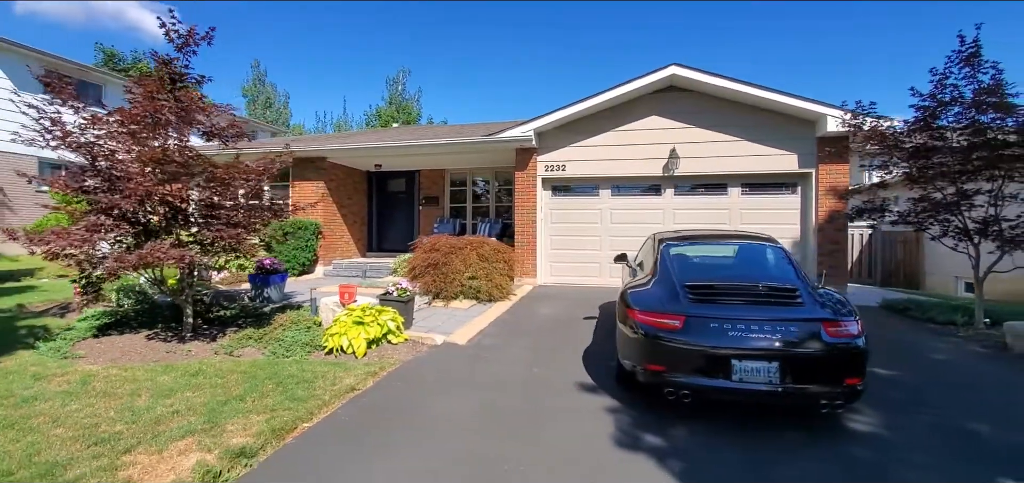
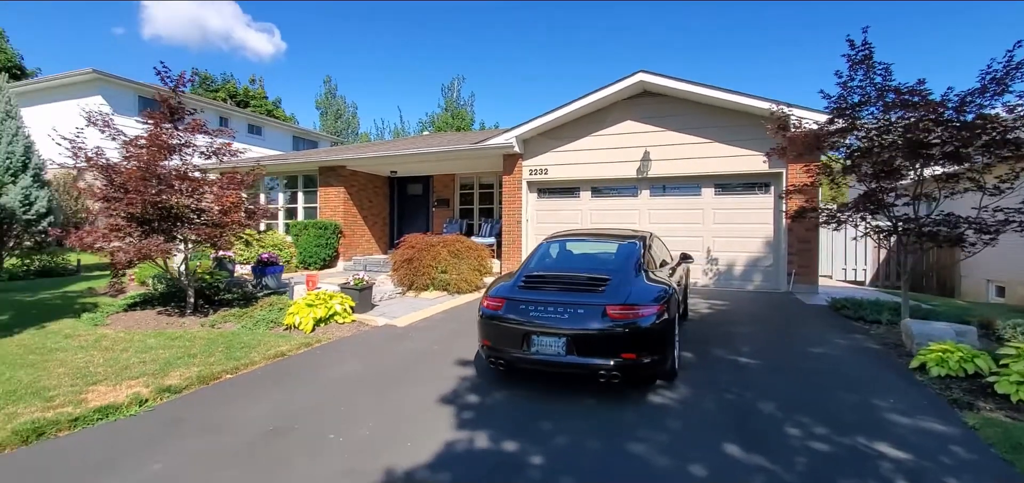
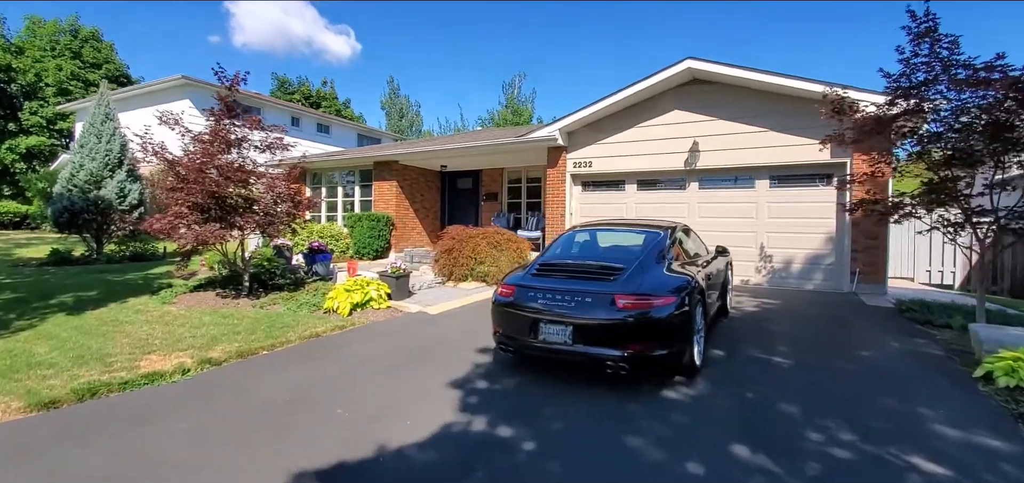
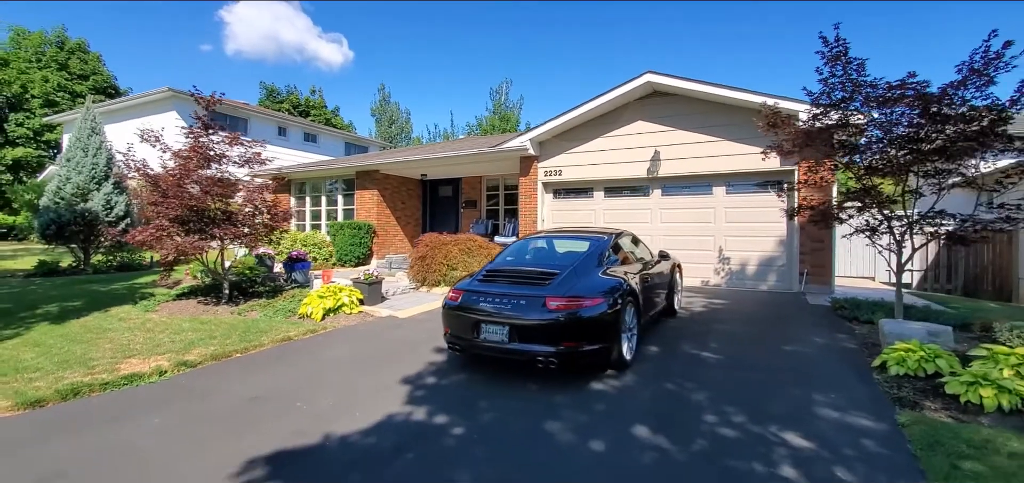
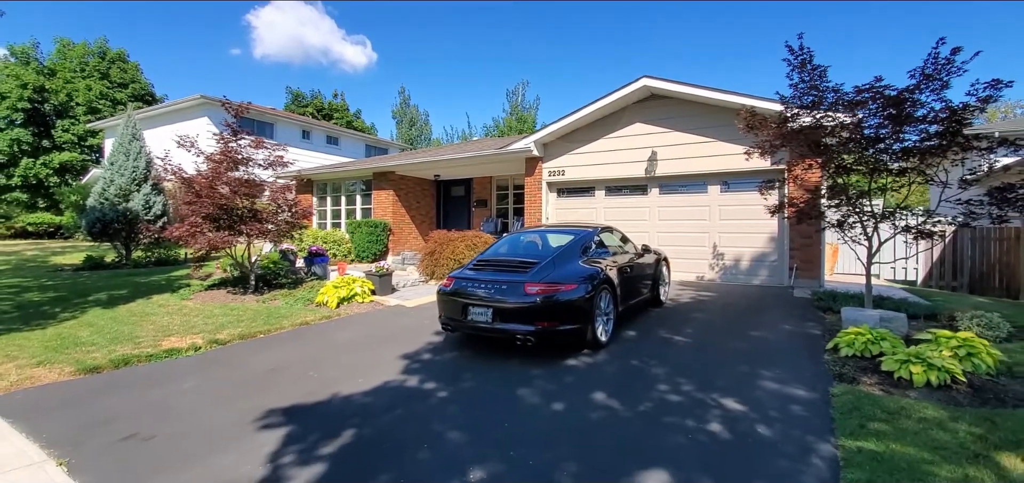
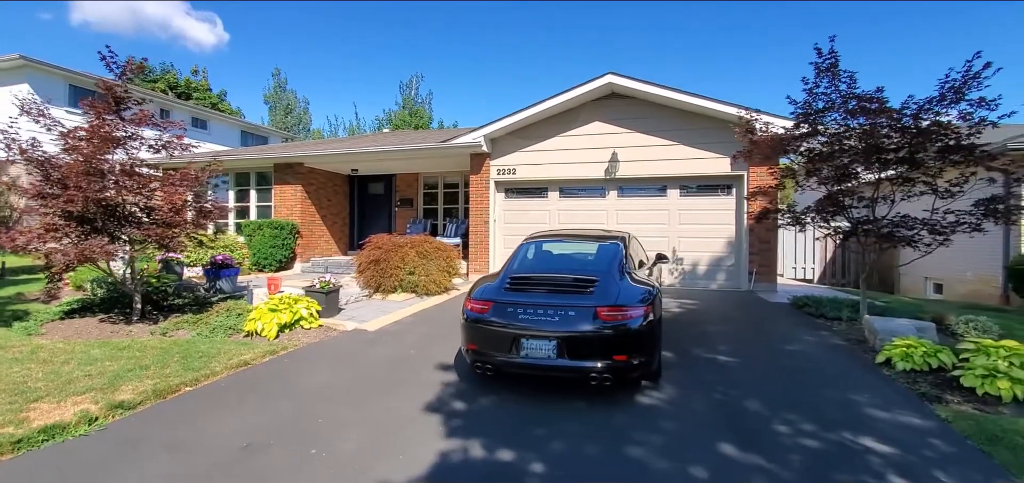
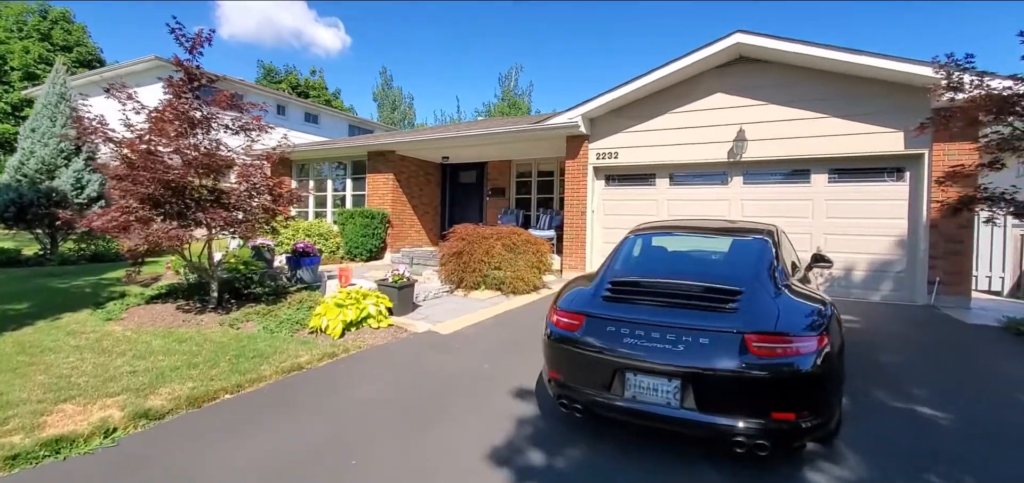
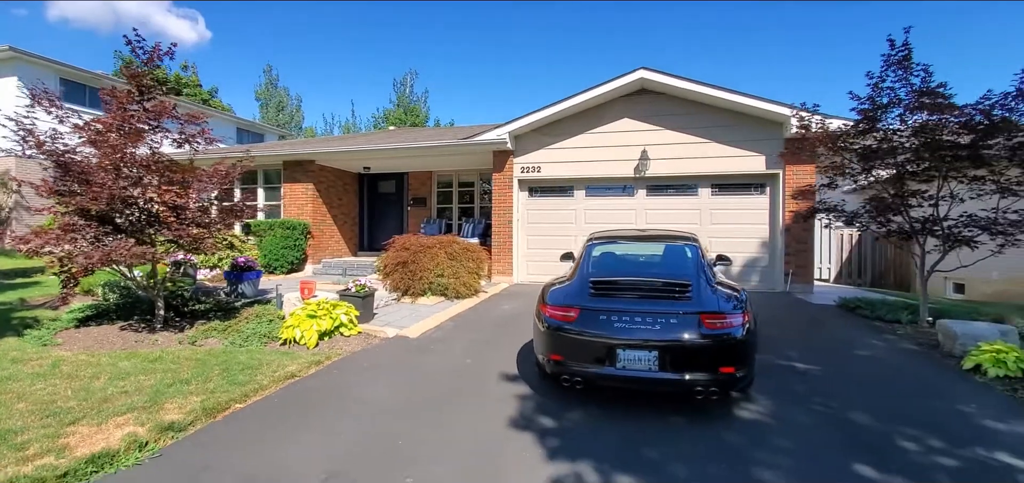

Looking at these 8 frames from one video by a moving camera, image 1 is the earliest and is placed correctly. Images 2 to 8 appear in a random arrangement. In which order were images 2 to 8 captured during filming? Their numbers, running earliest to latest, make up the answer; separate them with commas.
8, 6, 2, 4, 5, 3, 7
